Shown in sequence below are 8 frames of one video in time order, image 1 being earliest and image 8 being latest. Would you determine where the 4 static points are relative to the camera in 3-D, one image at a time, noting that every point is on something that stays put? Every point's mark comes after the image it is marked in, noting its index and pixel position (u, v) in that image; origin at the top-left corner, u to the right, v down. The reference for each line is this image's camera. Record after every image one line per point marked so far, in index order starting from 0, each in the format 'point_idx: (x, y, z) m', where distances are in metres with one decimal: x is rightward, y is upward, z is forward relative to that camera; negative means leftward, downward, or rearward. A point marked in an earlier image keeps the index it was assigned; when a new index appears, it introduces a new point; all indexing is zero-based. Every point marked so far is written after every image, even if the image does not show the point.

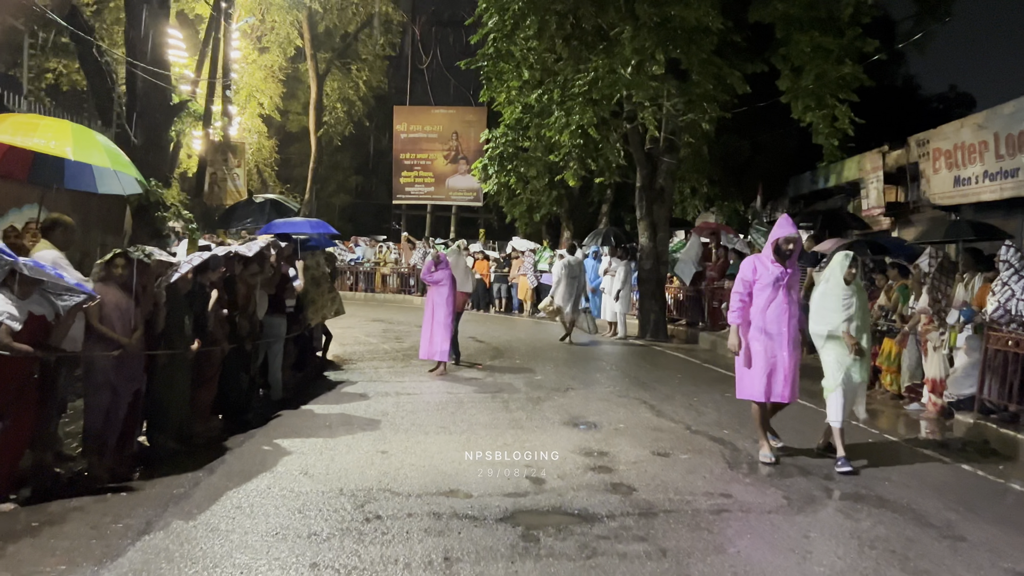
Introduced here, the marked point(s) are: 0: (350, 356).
0: (-2.5, -1.0, +12.8) m
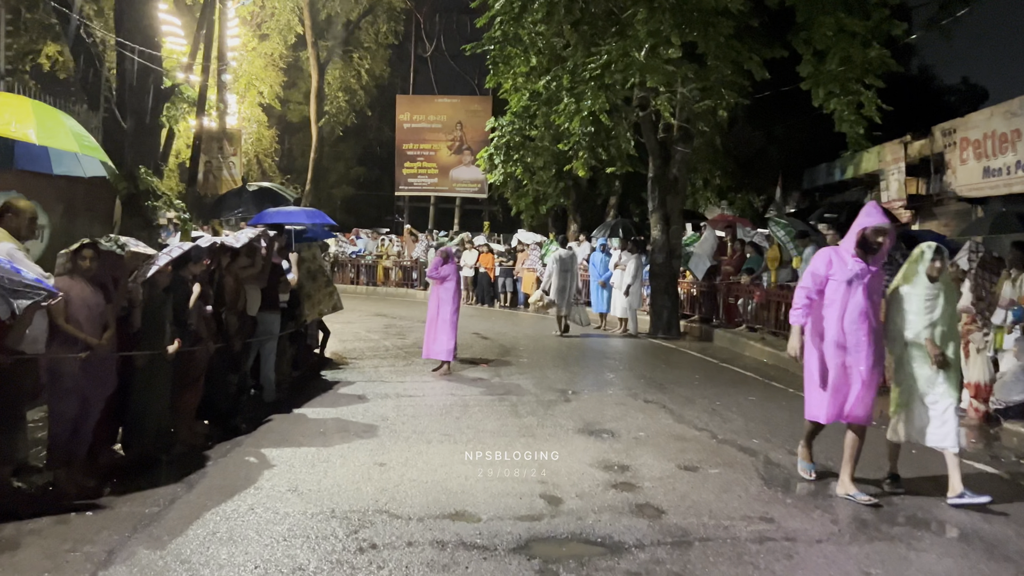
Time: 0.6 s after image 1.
0: (-2.4, -1.0, +12.2) m
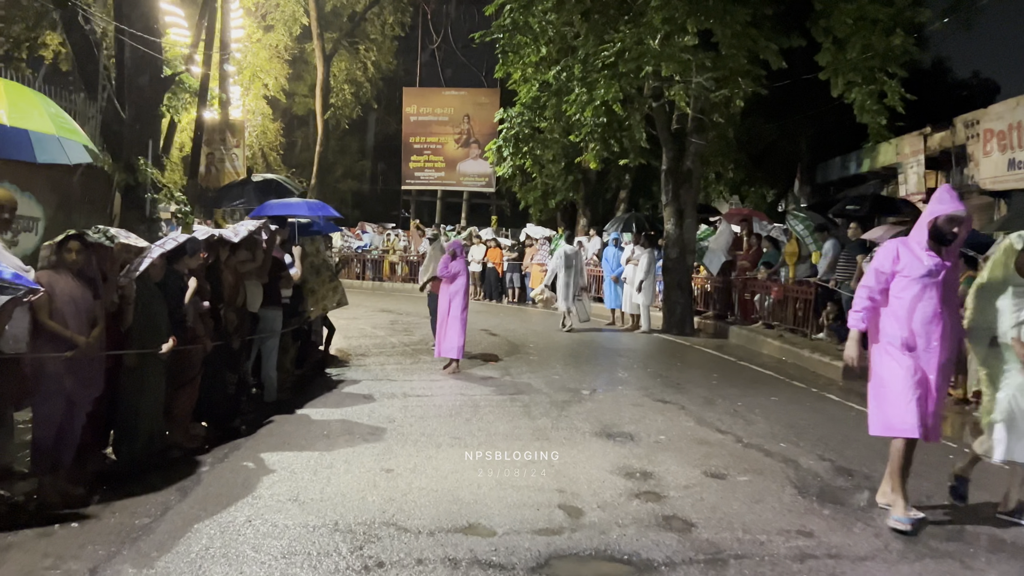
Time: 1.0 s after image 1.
0: (-2.2, -0.9, +11.8) m
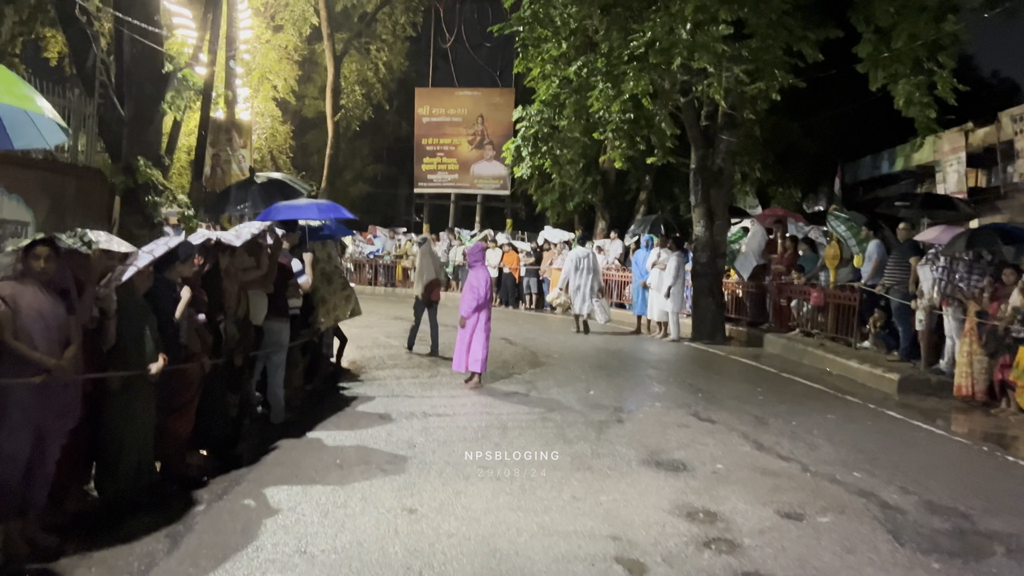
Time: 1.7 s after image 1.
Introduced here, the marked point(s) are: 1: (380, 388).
0: (-1.9, -1.0, +11.1) m
1: (-1.4, -1.1, +9.1) m
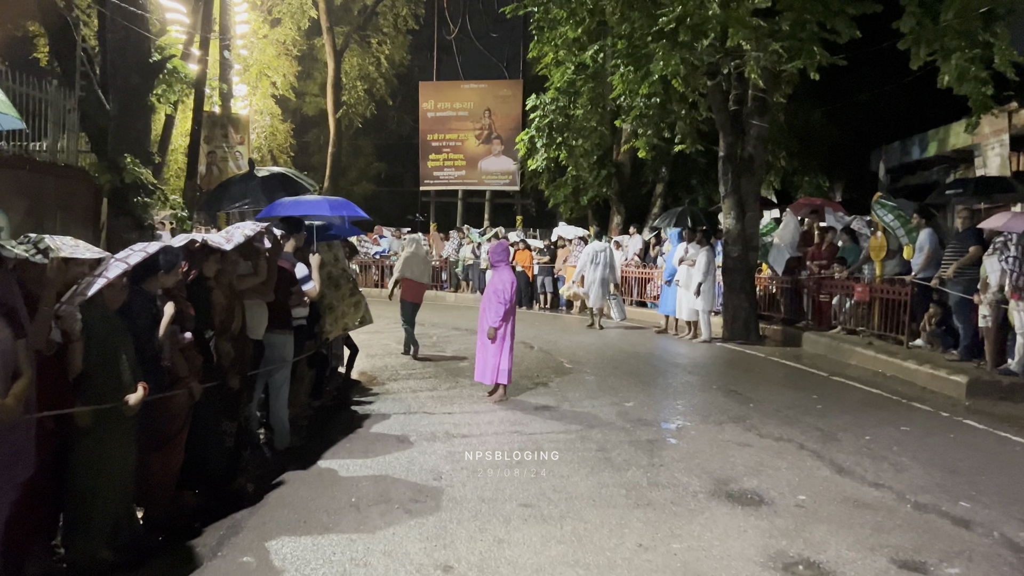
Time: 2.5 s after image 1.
0: (-1.6, -1.0, +10.2) m
1: (-1.1, -1.1, +8.2) m
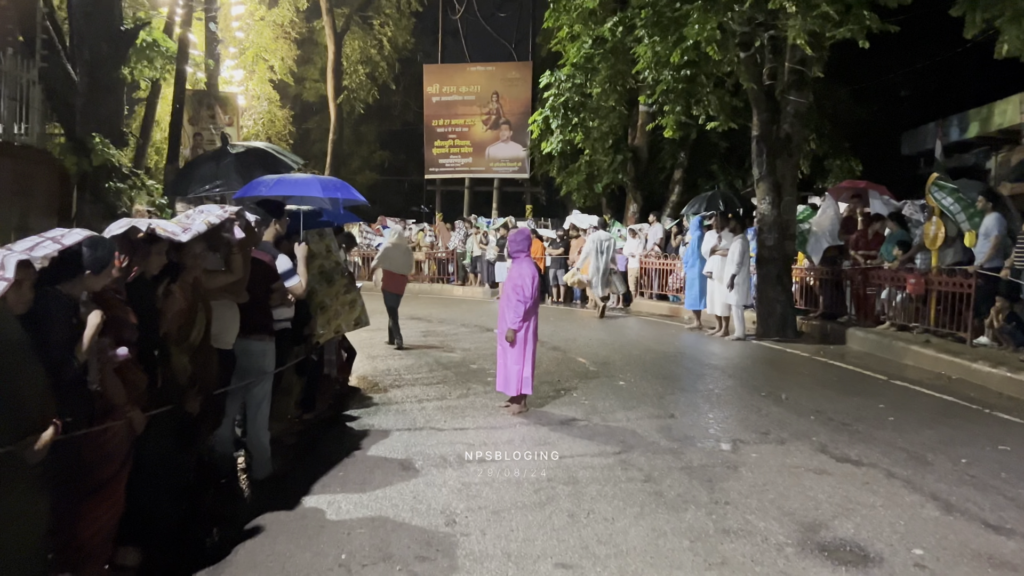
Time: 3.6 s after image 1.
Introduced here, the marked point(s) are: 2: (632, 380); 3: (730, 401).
0: (-1.4, -1.0, +9.1) m
1: (-1.0, -1.1, +7.1) m
2: (+1.3, -1.0, +8.8) m
3: (+2.0, -1.0, +7.7) m
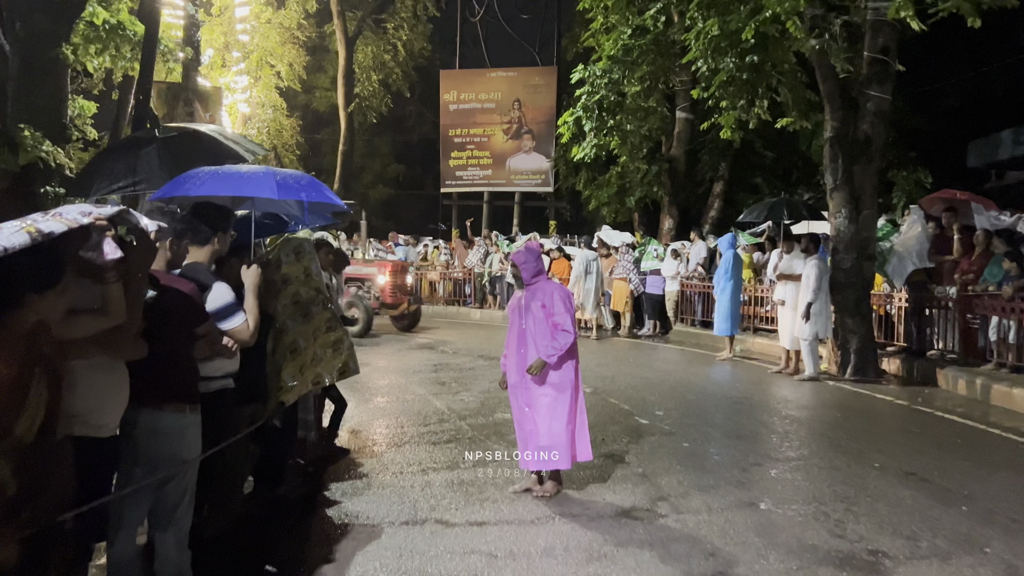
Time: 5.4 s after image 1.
0: (-1.1, -1.3, +7.2) m
1: (-0.7, -1.3, +5.2) m
2: (+1.5, -1.2, +6.9) m
3: (+2.2, -1.3, +5.8) m
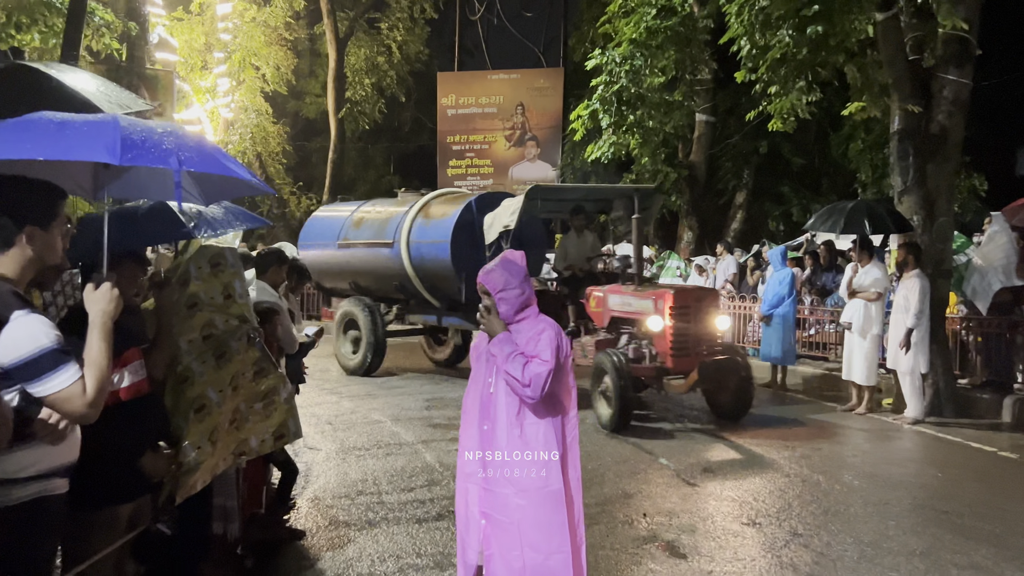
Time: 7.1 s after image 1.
0: (-1.1, -1.4, +5.5) m
1: (-0.7, -1.4, +3.5) m
2: (+1.6, -1.4, +5.2) m
3: (+2.3, -1.4, +4.1) m
